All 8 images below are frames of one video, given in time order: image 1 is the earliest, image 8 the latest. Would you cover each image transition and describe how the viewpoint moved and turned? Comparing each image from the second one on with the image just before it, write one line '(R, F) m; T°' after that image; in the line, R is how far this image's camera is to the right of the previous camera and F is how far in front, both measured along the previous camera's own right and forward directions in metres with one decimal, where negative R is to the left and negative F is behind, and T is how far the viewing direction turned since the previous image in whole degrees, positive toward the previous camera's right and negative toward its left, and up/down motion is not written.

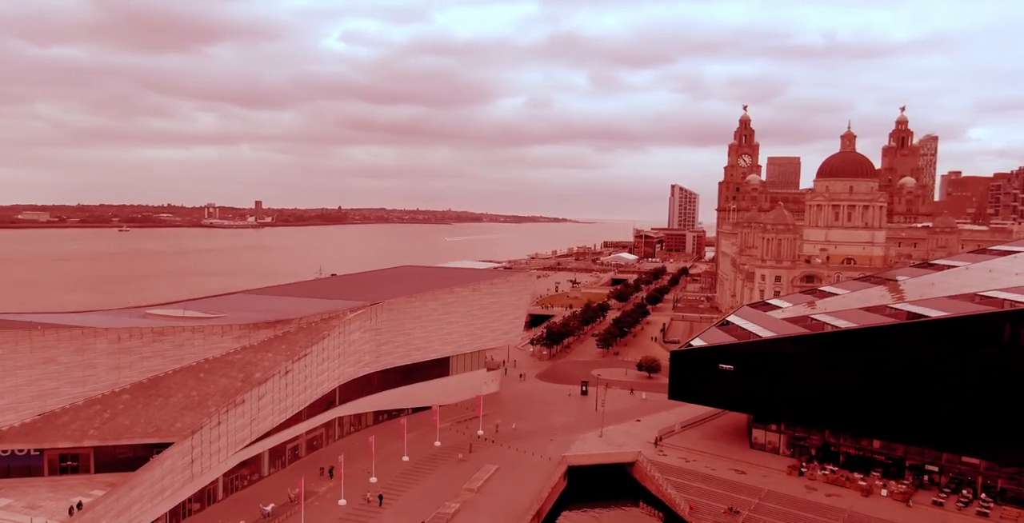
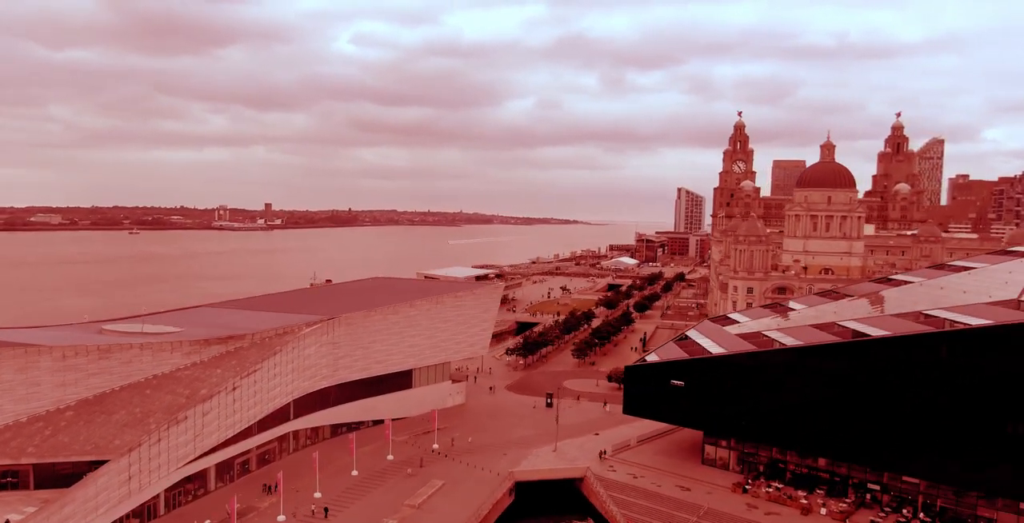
(+2.6, -0.3) m; -1°
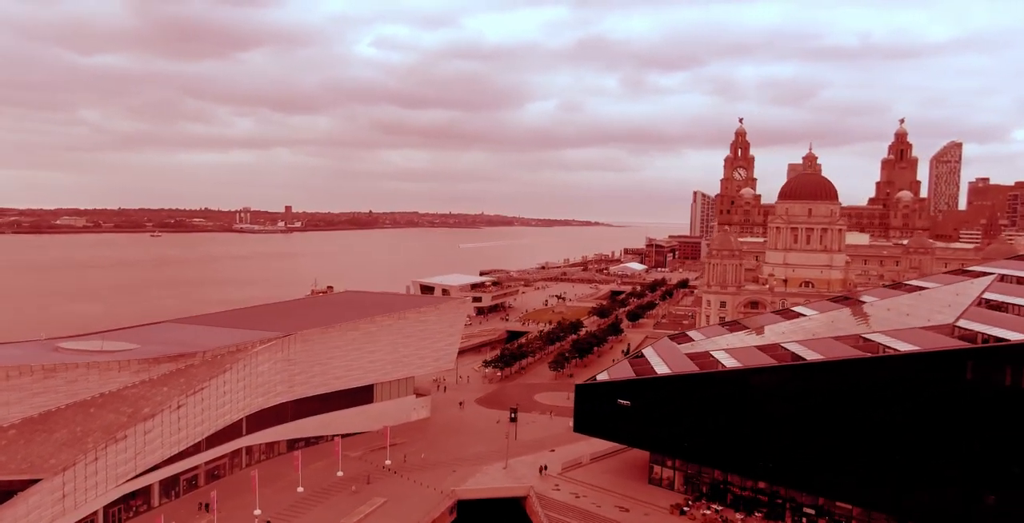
(+3.3, -0.3) m; -2°
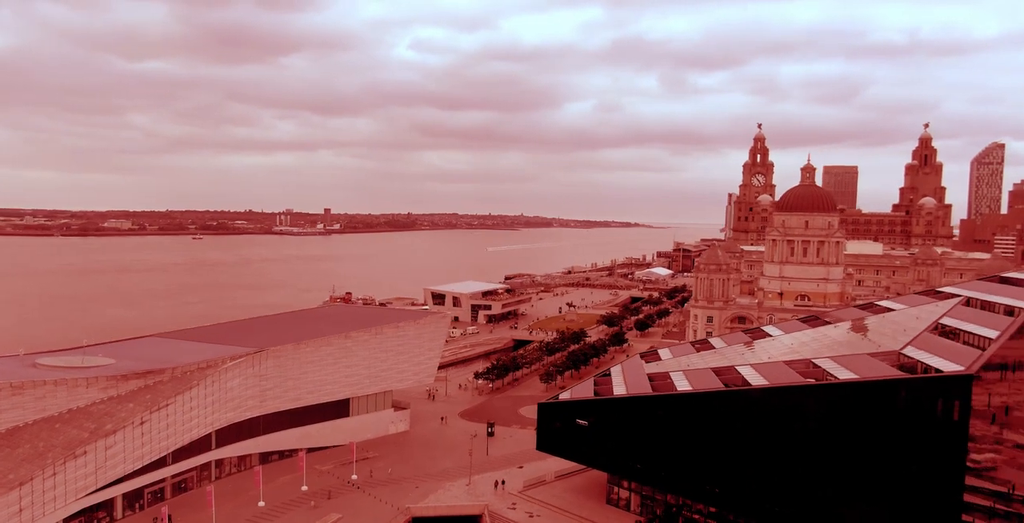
(+3.7, -0.3) m; -3°
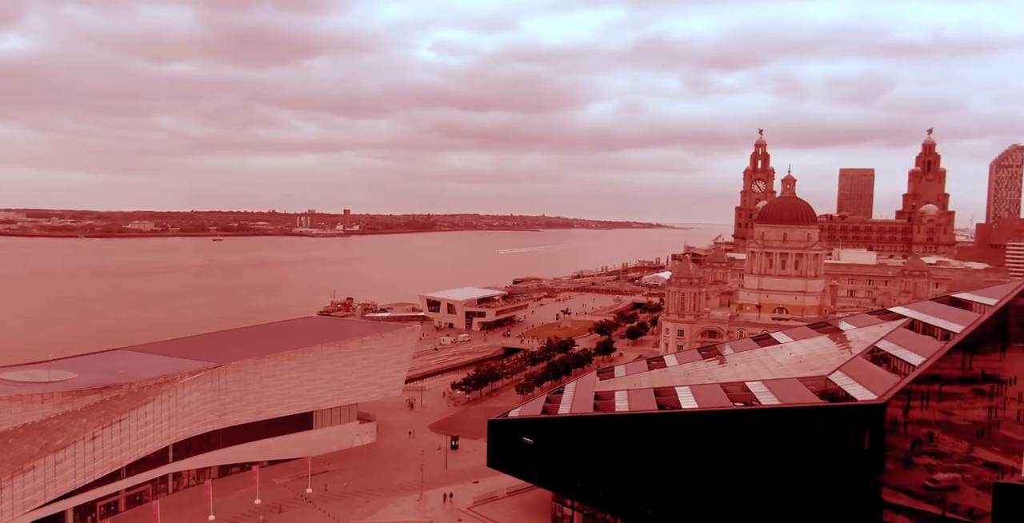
(+3.4, -0.3) m; -2°
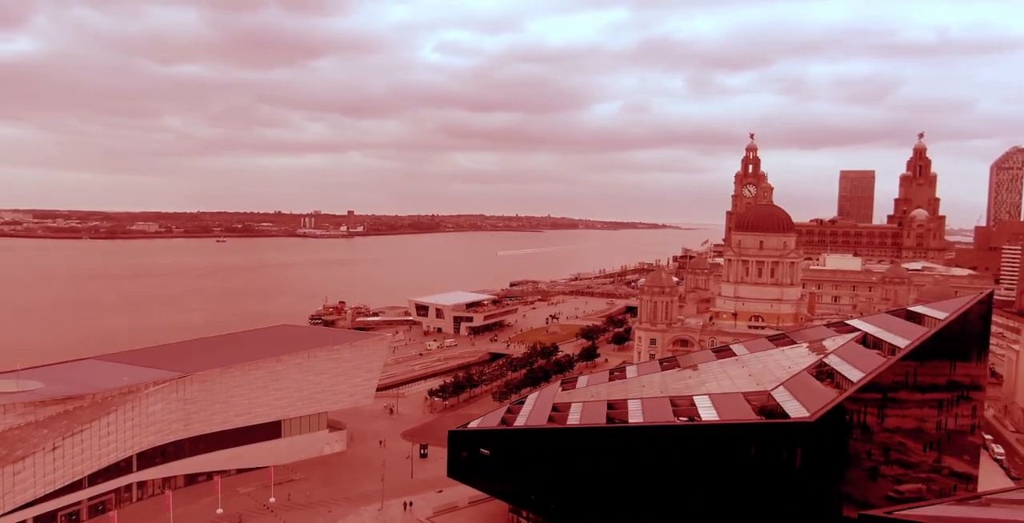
(+2.2, -0.3) m; -1°
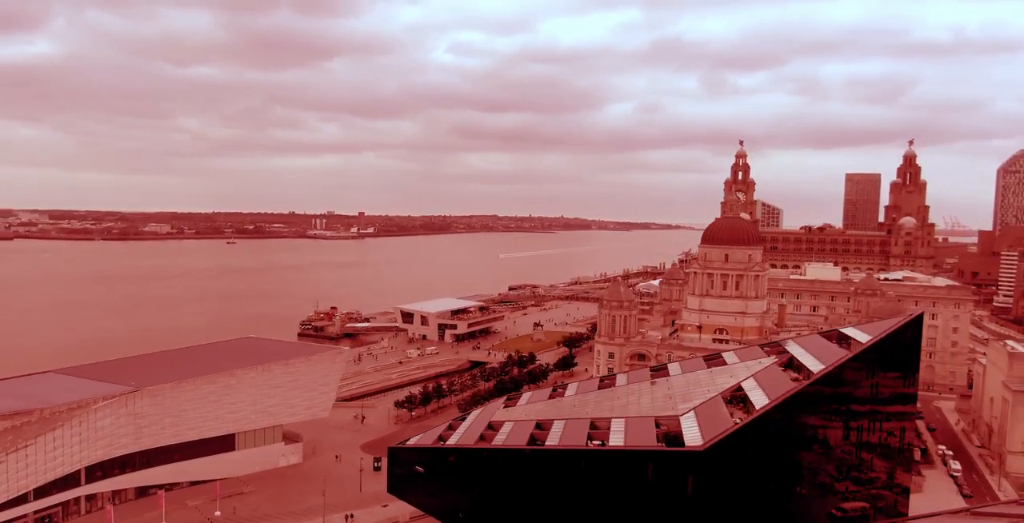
(+3.7, -0.4) m; -1°
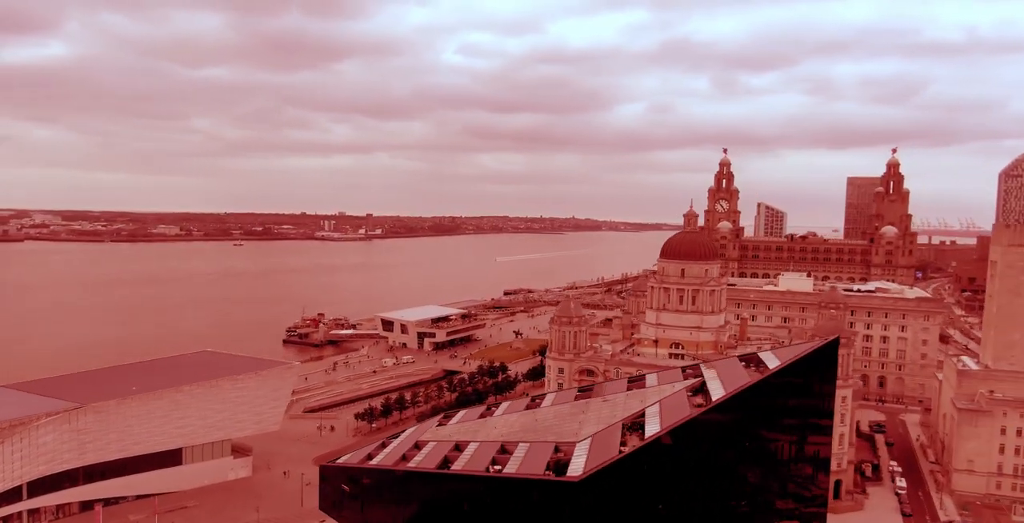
(+4.2, -0.6) m; -1°
